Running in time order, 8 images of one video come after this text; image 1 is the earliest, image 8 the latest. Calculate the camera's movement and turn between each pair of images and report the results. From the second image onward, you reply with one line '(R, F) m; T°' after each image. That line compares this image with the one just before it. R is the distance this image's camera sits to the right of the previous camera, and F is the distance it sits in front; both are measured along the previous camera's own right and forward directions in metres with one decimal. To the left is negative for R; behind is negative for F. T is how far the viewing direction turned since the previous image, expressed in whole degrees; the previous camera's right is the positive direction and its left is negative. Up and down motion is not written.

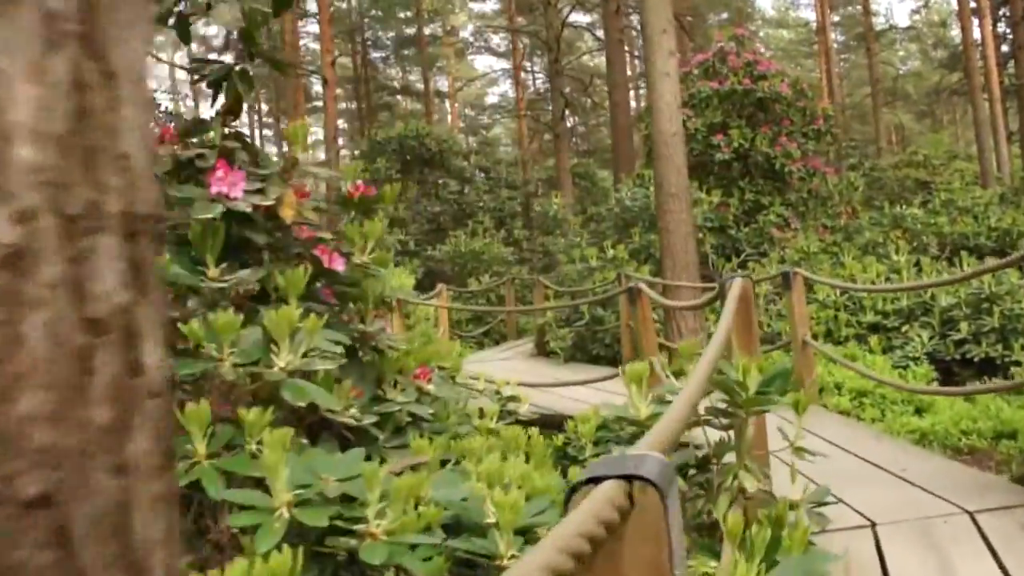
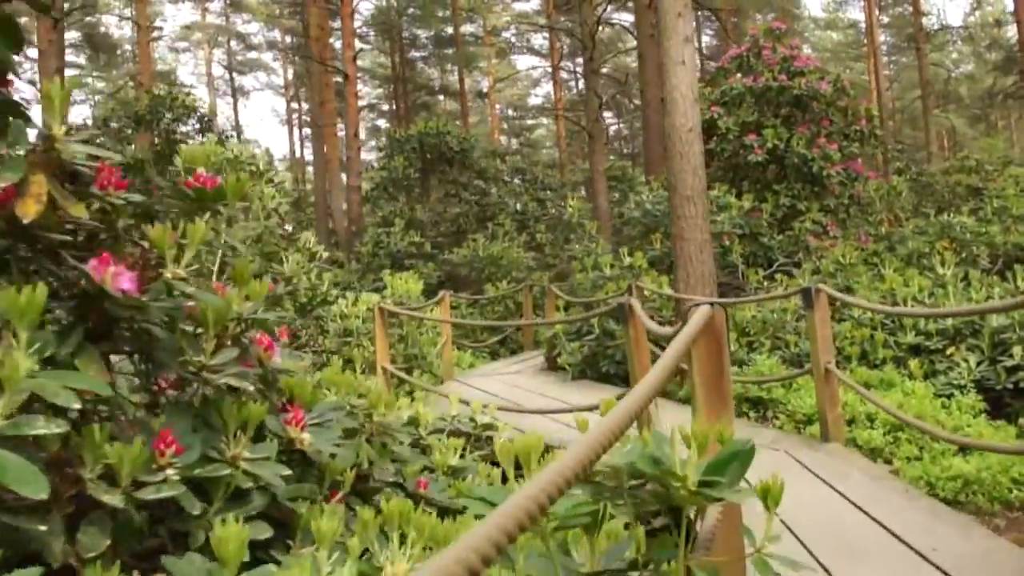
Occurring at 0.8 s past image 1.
(+0.2, +0.6) m; -2°
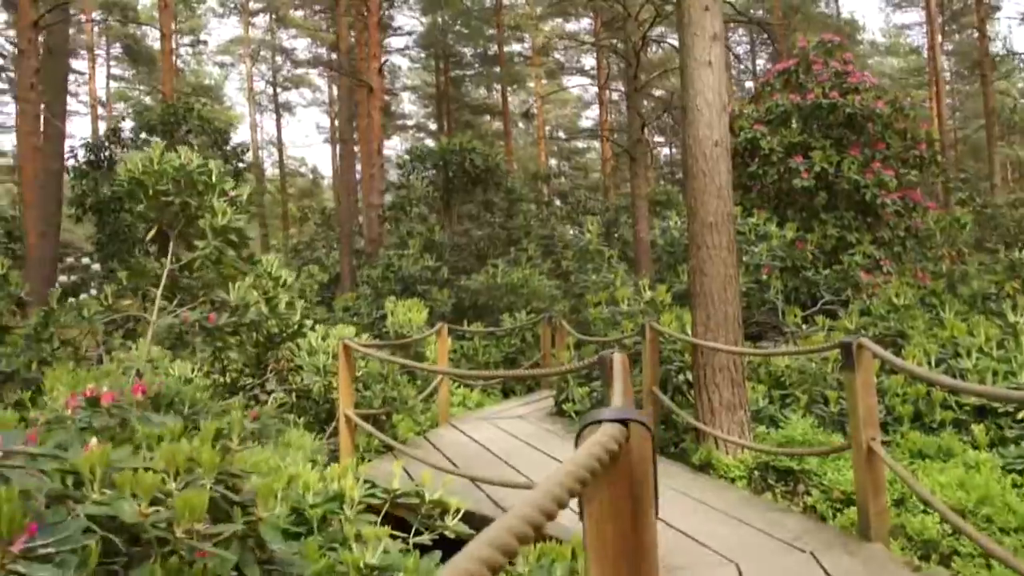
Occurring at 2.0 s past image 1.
(+0.2, +0.9) m; -2°
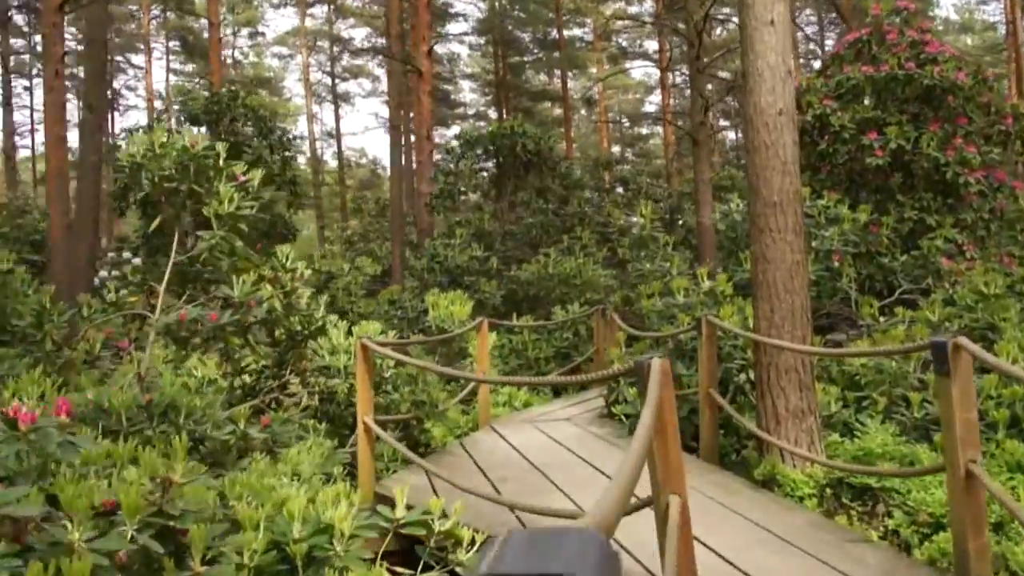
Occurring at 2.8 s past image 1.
(+0.1, +0.5) m; -3°
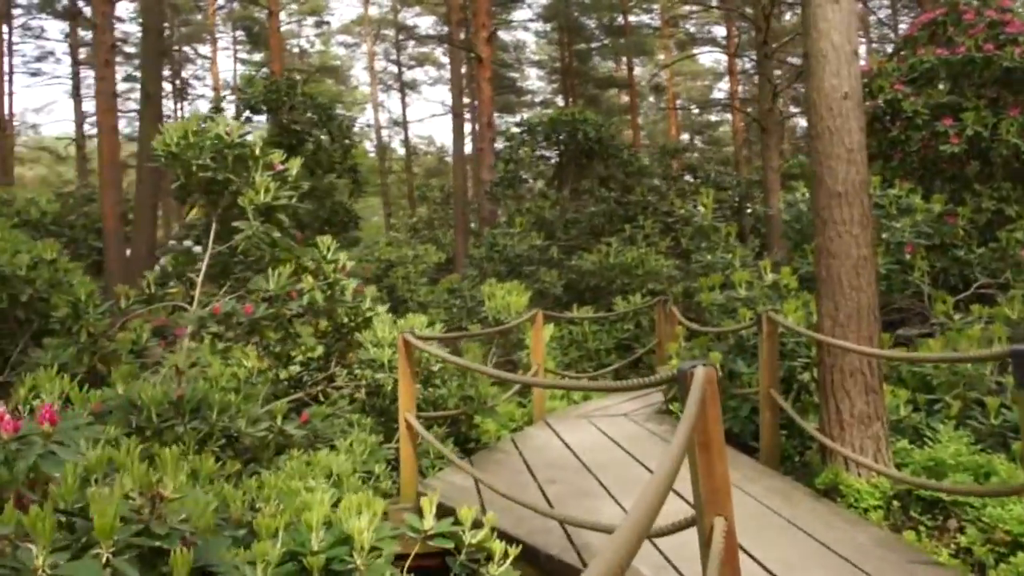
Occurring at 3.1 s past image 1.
(+0.1, +0.2) m; -3°
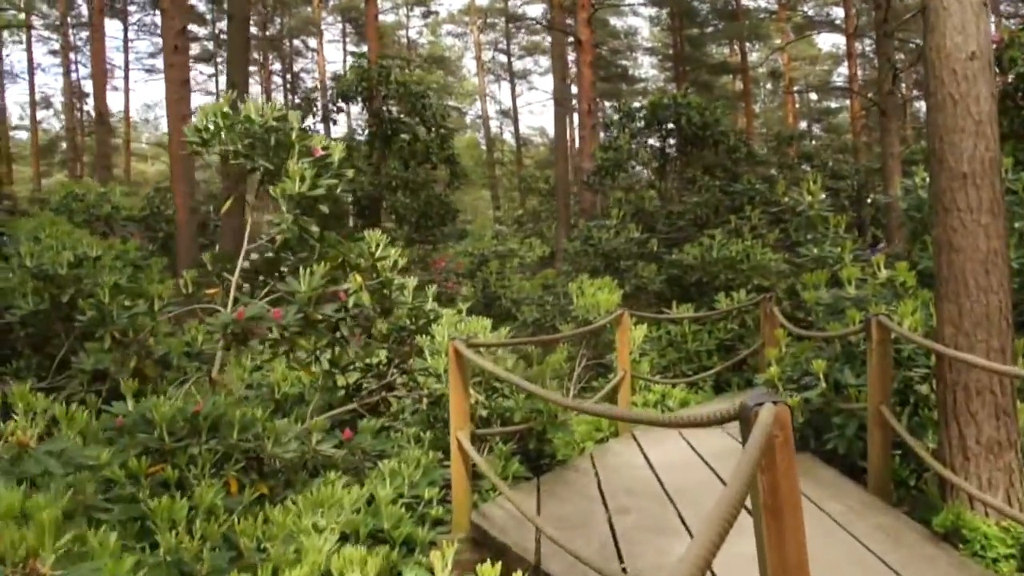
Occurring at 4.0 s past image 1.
(+0.2, +0.5) m; -5°
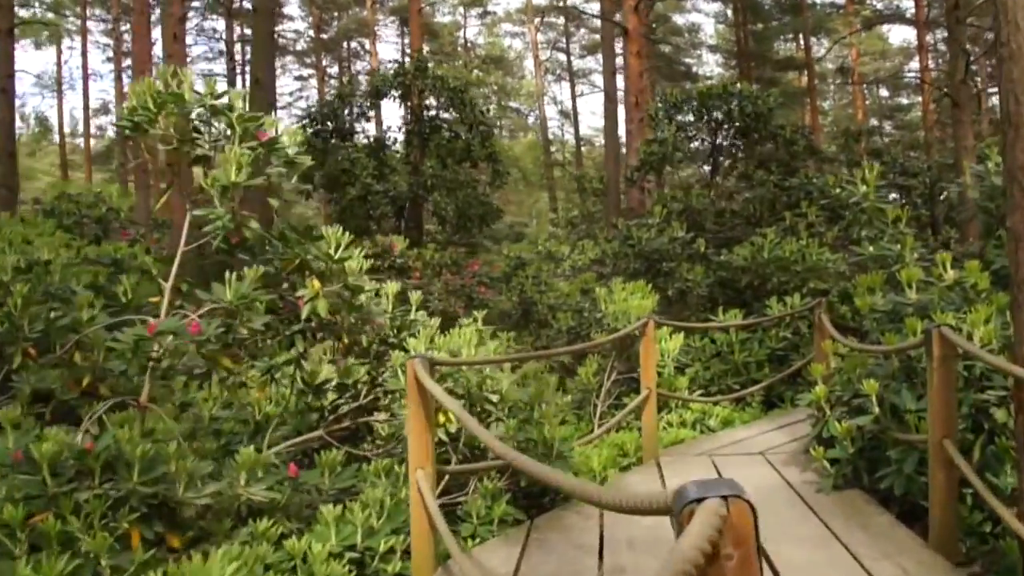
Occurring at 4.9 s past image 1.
(+0.2, +0.7) m; -3°
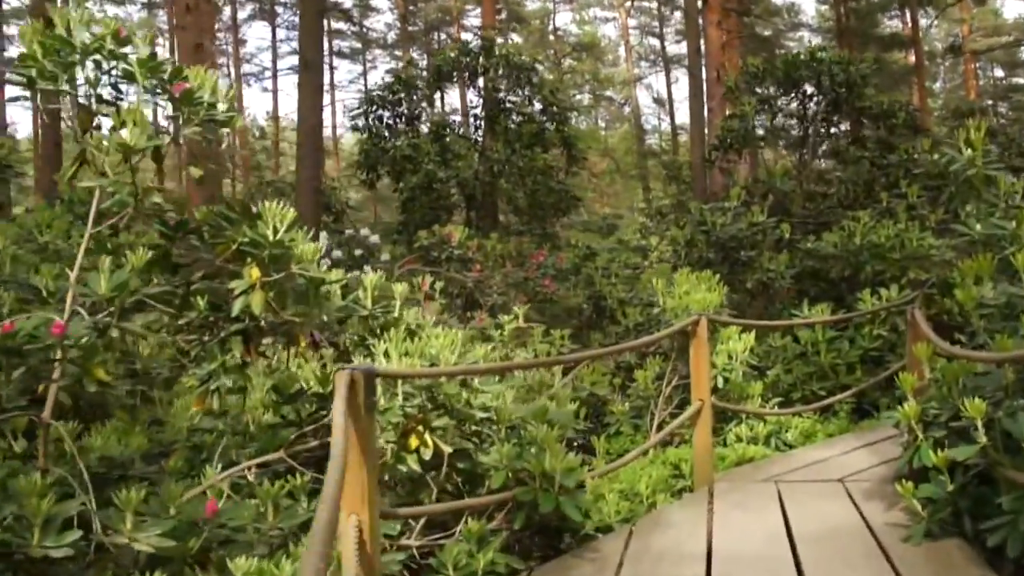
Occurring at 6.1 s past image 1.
(+0.3, +0.8) m; -5°
